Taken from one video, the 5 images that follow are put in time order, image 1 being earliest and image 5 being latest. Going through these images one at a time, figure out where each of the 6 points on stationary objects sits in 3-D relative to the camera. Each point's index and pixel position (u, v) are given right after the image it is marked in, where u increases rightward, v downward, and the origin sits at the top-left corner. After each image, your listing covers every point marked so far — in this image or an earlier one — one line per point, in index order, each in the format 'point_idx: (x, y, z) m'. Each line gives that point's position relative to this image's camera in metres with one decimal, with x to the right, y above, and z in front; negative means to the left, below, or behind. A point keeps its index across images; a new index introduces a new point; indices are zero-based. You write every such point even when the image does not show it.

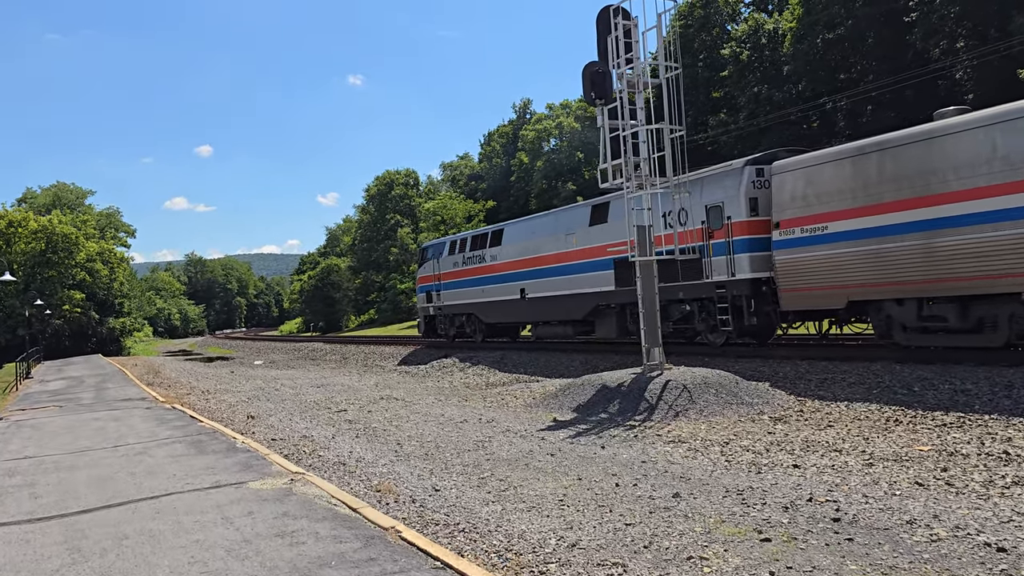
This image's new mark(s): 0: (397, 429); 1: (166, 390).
0: (-1.5, -1.8, +10.8) m
1: (-7.8, -2.3, +19.3) m
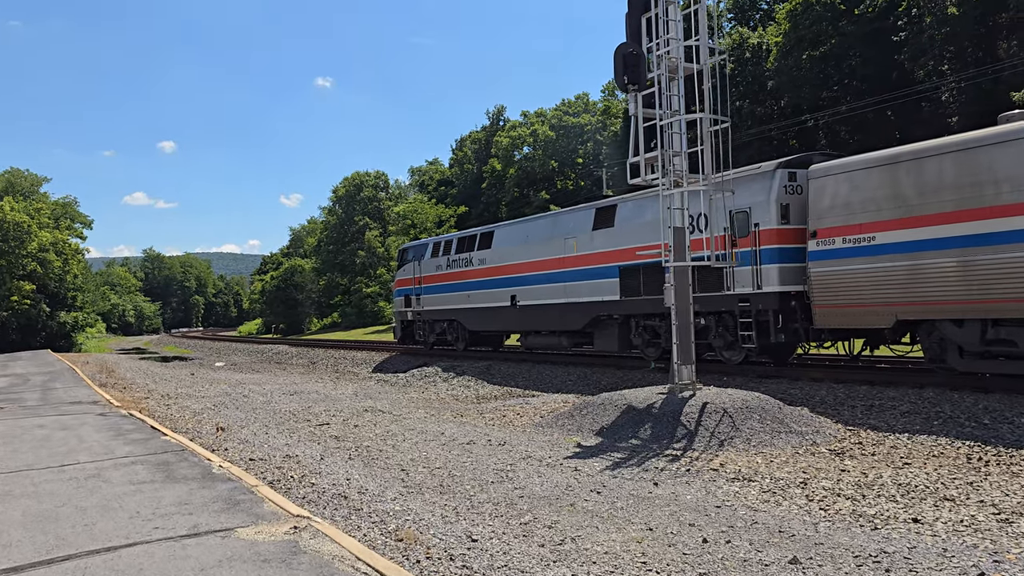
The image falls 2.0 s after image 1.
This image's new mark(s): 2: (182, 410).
0: (-1.3, -1.8, +9.3) m
1: (-8.1, -2.2, +17.5) m
2: (-5.3, -2.0, +13.6) m
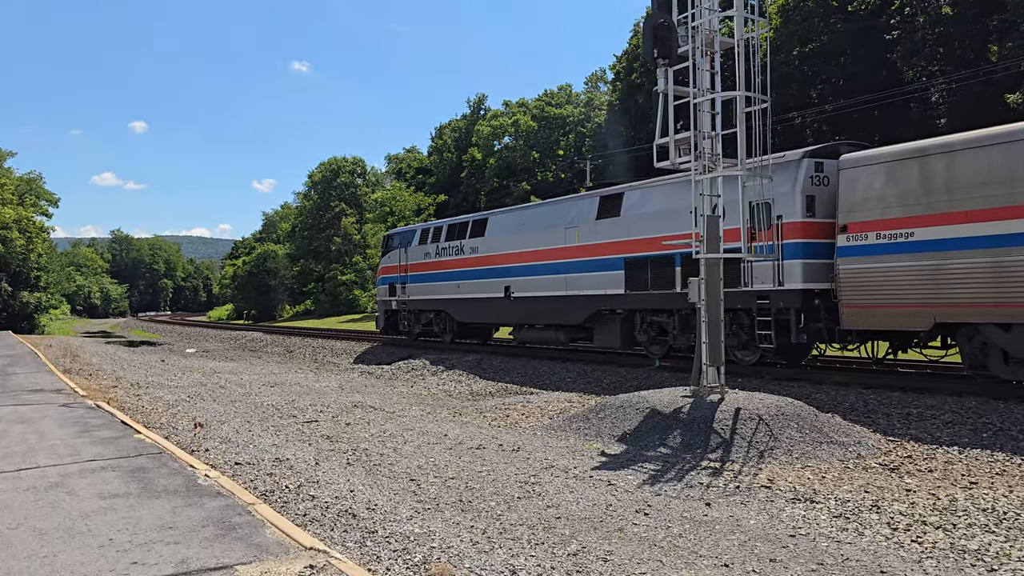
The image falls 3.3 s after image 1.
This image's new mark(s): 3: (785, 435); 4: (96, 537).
0: (-1.1, -1.6, +8.4) m
1: (-8.2, -1.8, +16.3) m
2: (-5.3, -1.7, +12.5) m
3: (+2.7, -1.4, +8.4) m
4: (-2.2, -1.3, +4.4) m
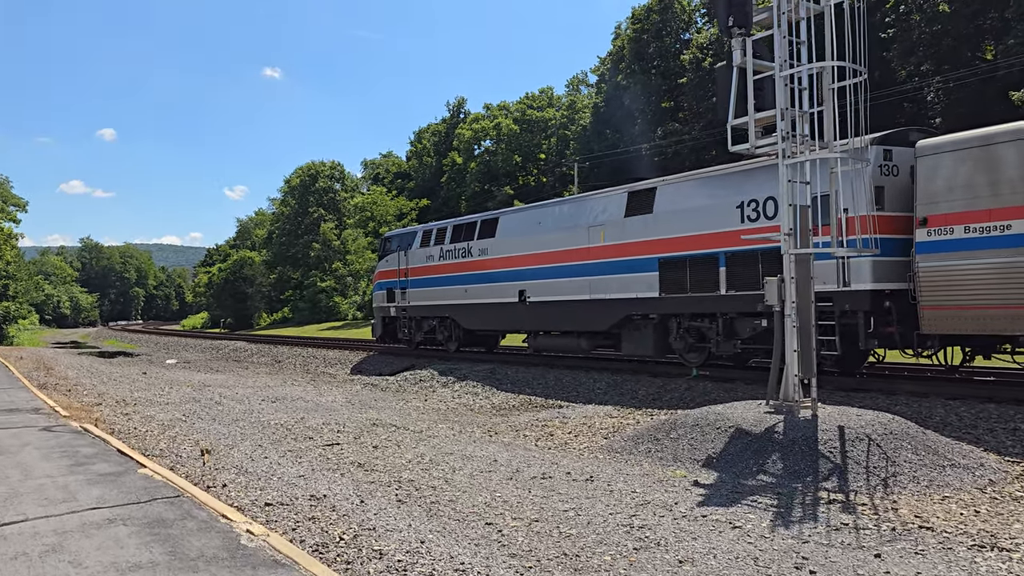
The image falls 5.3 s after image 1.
0: (-0.5, -1.7, +7.1) m
1: (-7.8, -1.9, +14.8) m
2: (-4.8, -1.8, +11.1) m
3: (+3.3, -1.4, +7.2) m
4: (-1.4, -1.3, +3.1) m
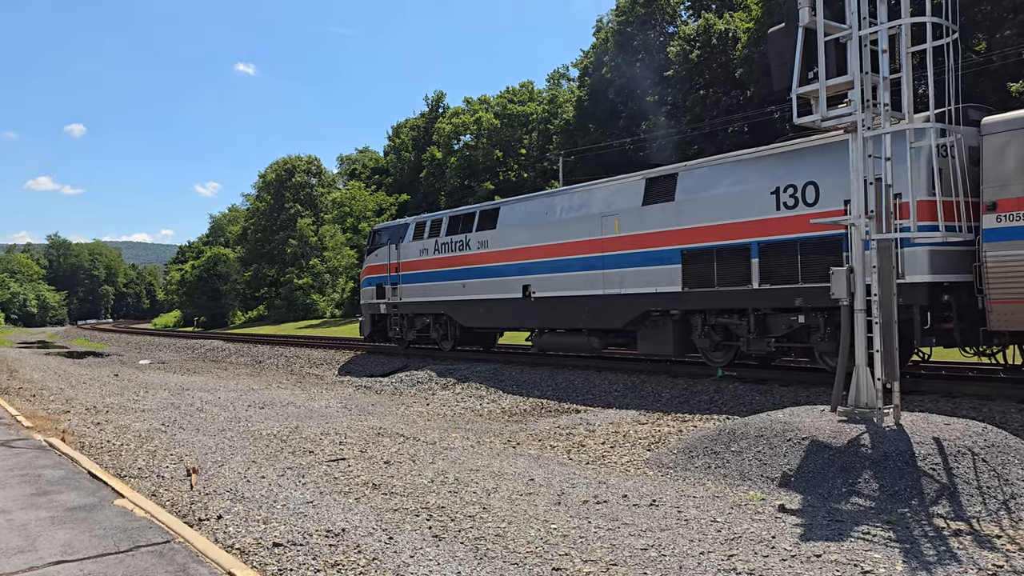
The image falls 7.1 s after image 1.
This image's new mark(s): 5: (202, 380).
0: (-0.1, -1.6, +6.0) m
1: (-7.6, -1.8, +13.5) m
2: (-4.5, -1.7, +9.8) m
3: (+3.7, -1.4, +6.2) m
4: (-0.9, -1.2, +1.9) m
5: (-6.7, -2.0, +18.4) m
